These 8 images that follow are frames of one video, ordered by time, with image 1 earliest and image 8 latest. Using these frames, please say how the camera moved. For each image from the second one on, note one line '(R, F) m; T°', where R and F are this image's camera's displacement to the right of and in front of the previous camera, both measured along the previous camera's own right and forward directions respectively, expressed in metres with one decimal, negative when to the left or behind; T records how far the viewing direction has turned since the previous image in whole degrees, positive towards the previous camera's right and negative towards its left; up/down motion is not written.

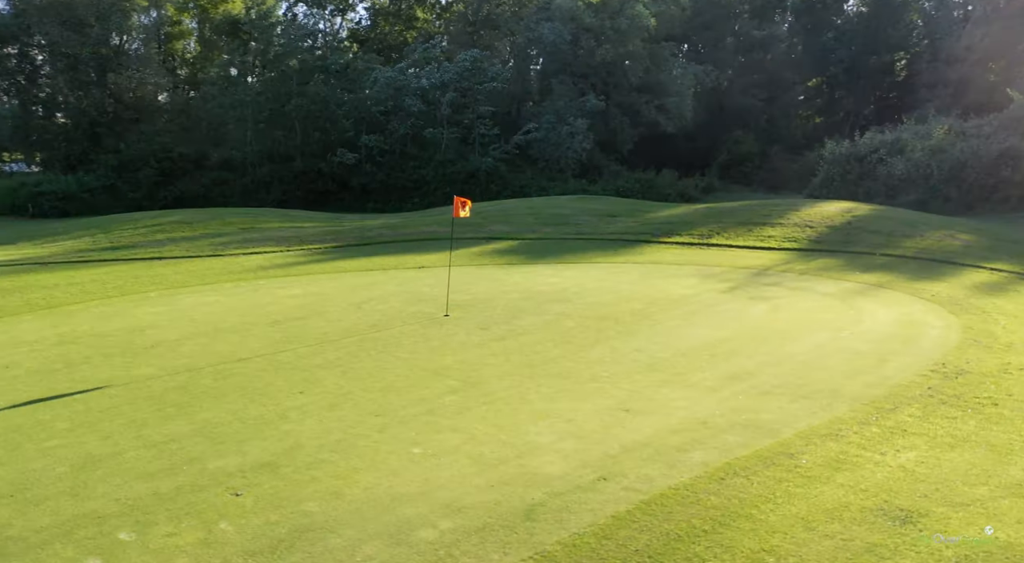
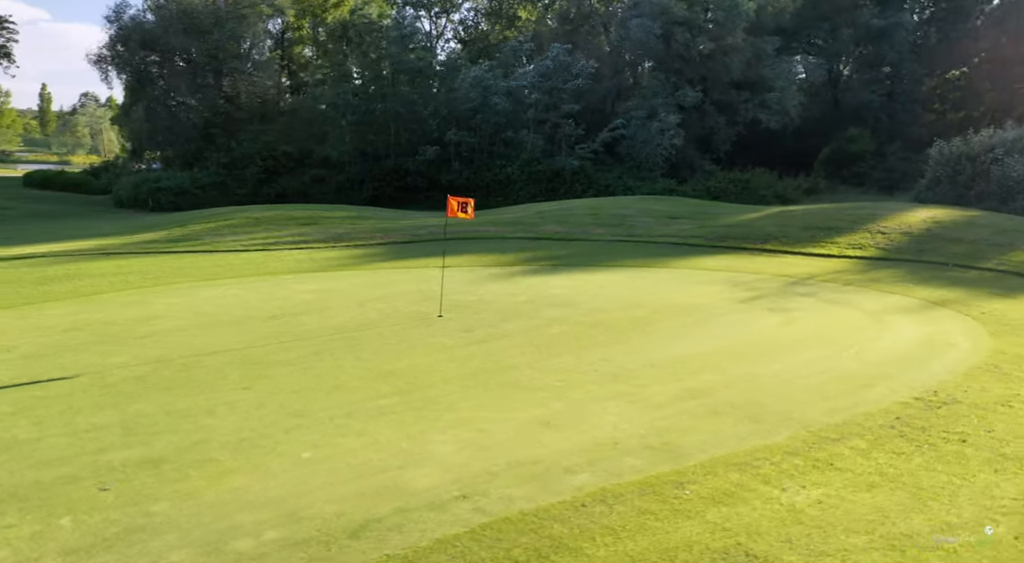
(+1.5, +0.3) m; -9°
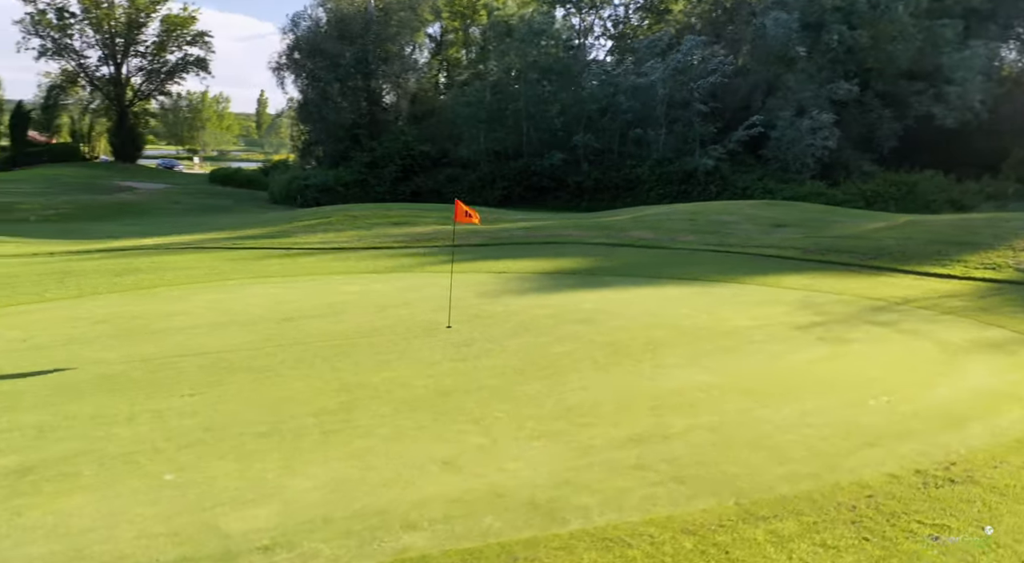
(+1.7, +0.8) m; -12°
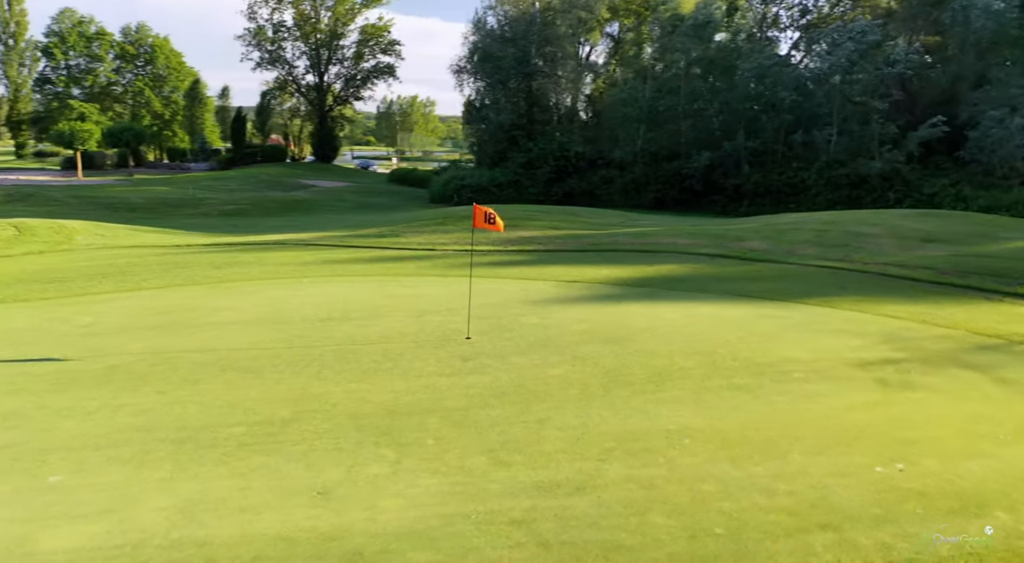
(+1.8, +0.8) m; -14°
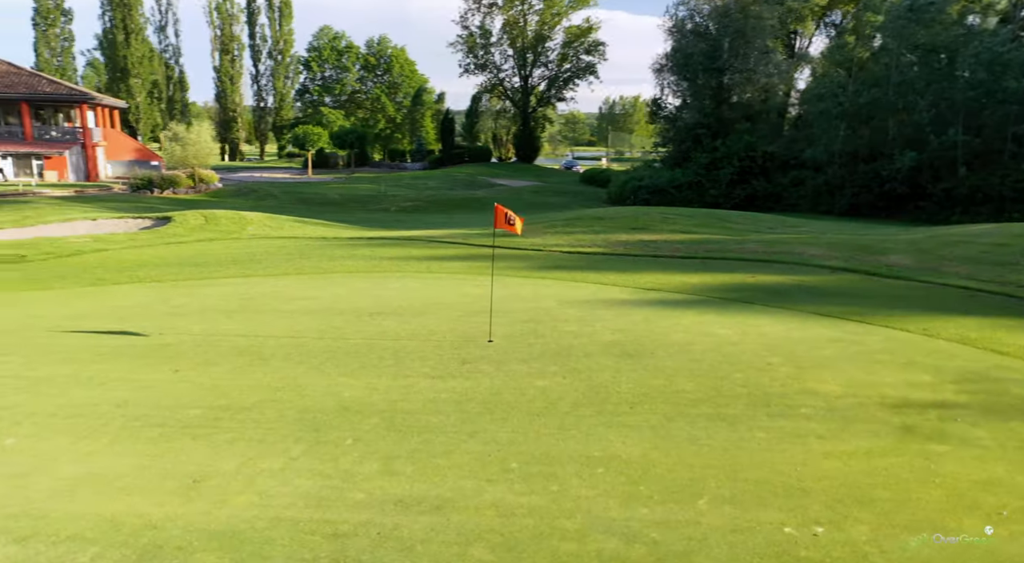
(+2.0, +0.6) m; -16°
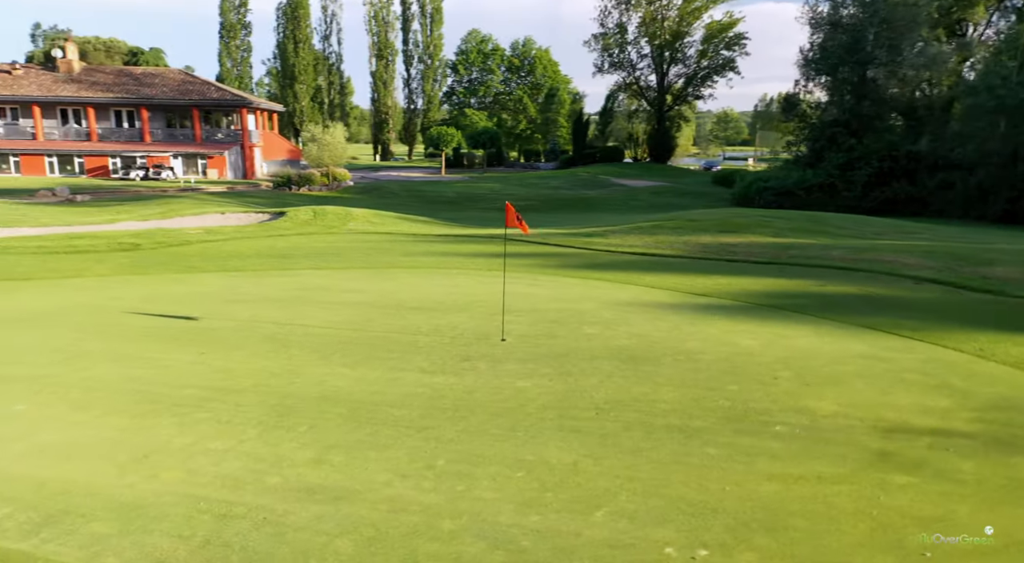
(+1.4, +0.2) m; -11°
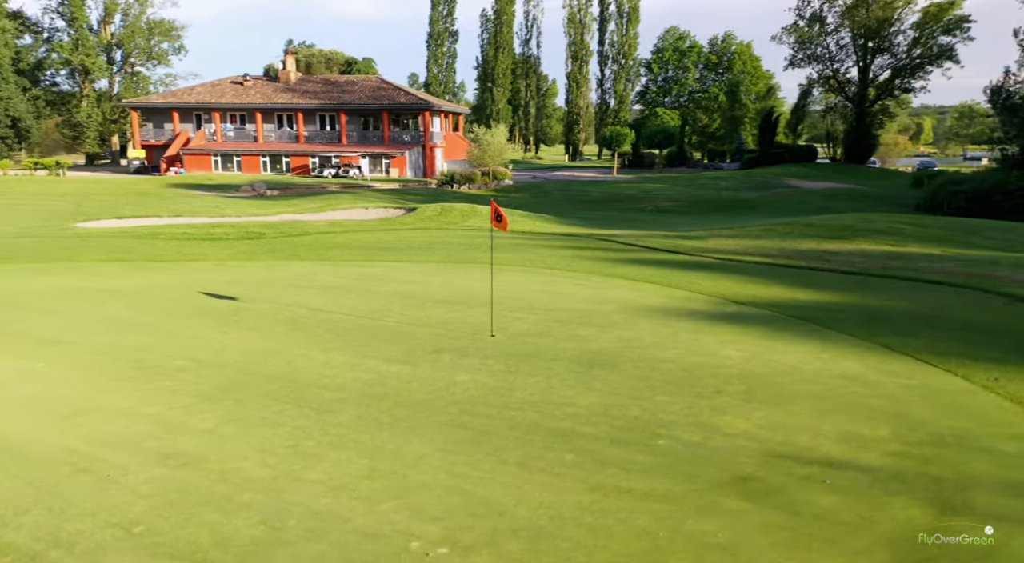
(+2.2, +0.2) m; -14°
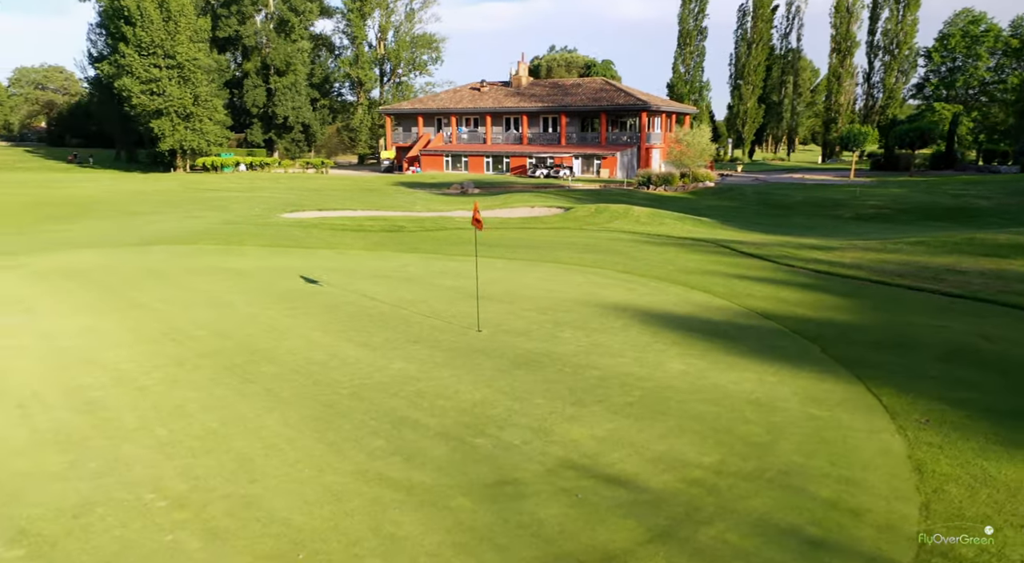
(+2.9, +0.3) m; -18°
